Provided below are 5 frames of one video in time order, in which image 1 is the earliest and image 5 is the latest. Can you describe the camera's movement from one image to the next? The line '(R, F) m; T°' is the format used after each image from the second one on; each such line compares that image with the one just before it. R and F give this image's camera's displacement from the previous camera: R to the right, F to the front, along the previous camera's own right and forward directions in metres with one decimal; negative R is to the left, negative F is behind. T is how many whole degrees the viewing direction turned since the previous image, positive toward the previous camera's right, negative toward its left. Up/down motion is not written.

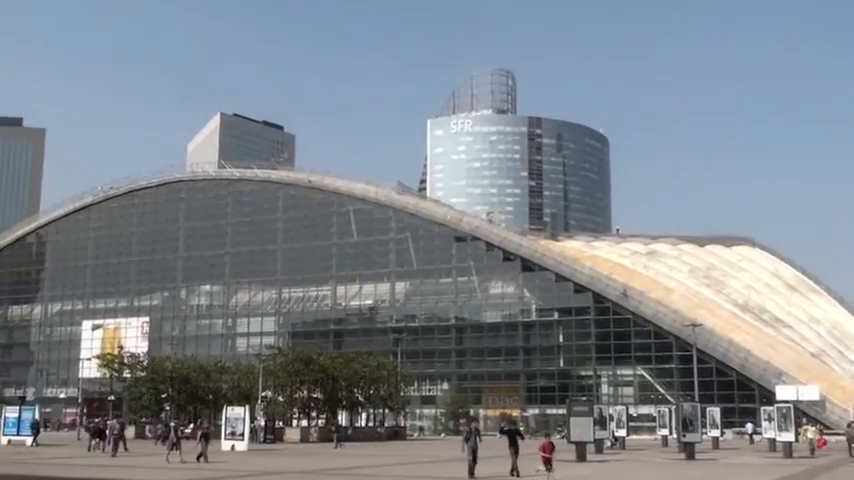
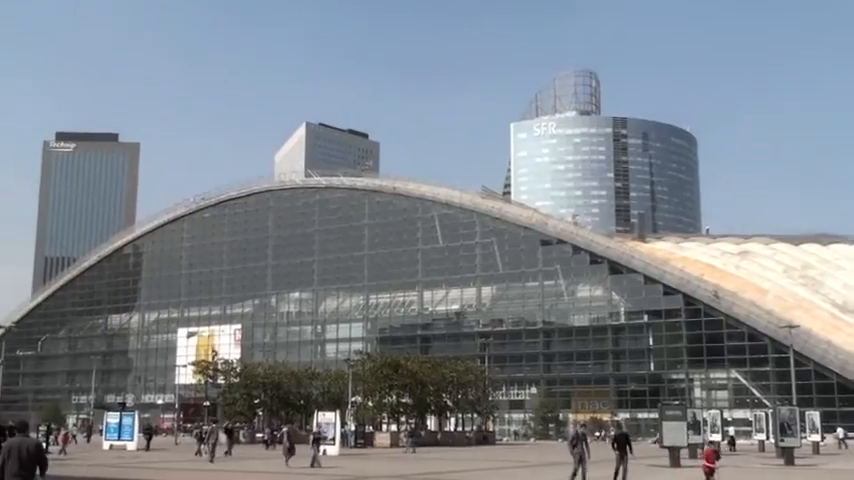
(-0.3, -0.1) m; -5°
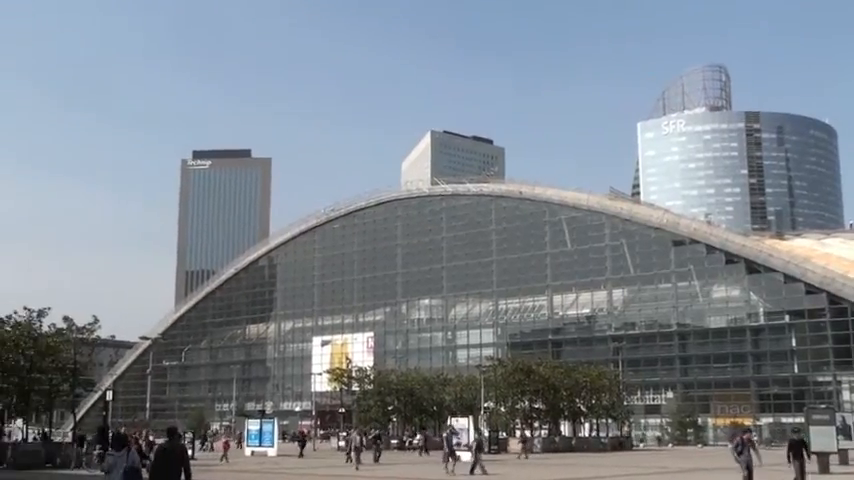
(-1.0, -0.1) m; -7°
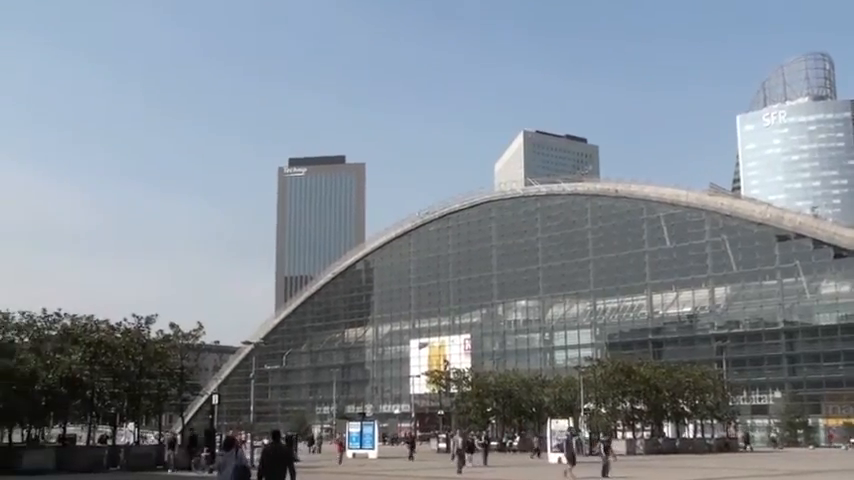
(-0.5, 0.0) m; -5°
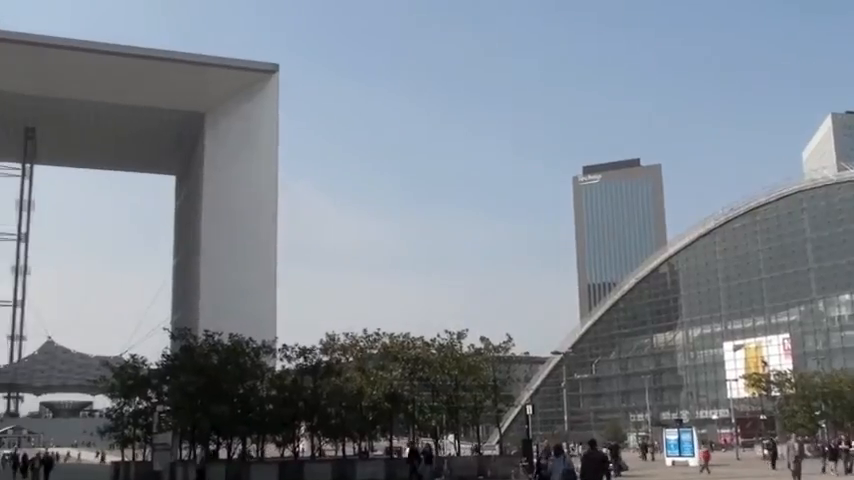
(-3.4, -0.6) m; -16°
